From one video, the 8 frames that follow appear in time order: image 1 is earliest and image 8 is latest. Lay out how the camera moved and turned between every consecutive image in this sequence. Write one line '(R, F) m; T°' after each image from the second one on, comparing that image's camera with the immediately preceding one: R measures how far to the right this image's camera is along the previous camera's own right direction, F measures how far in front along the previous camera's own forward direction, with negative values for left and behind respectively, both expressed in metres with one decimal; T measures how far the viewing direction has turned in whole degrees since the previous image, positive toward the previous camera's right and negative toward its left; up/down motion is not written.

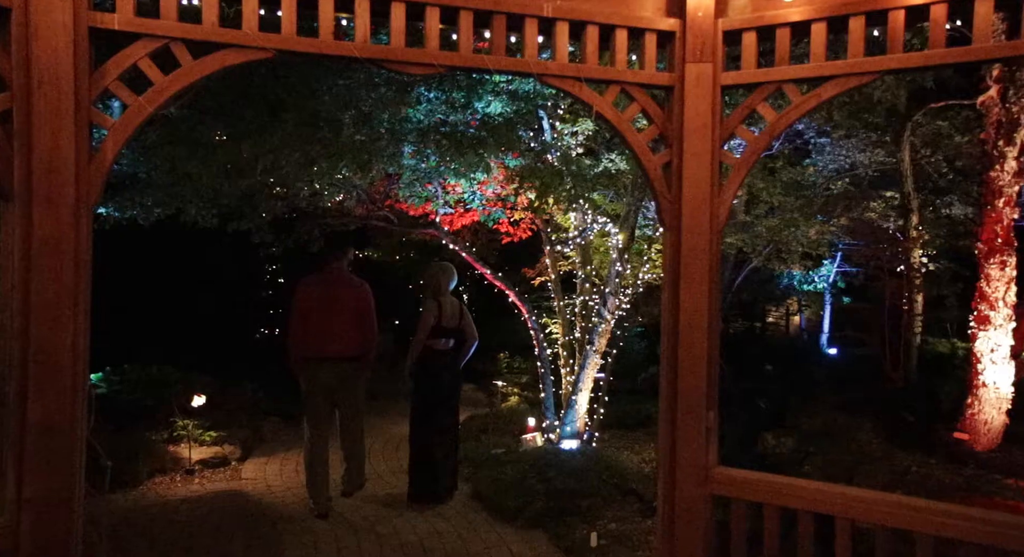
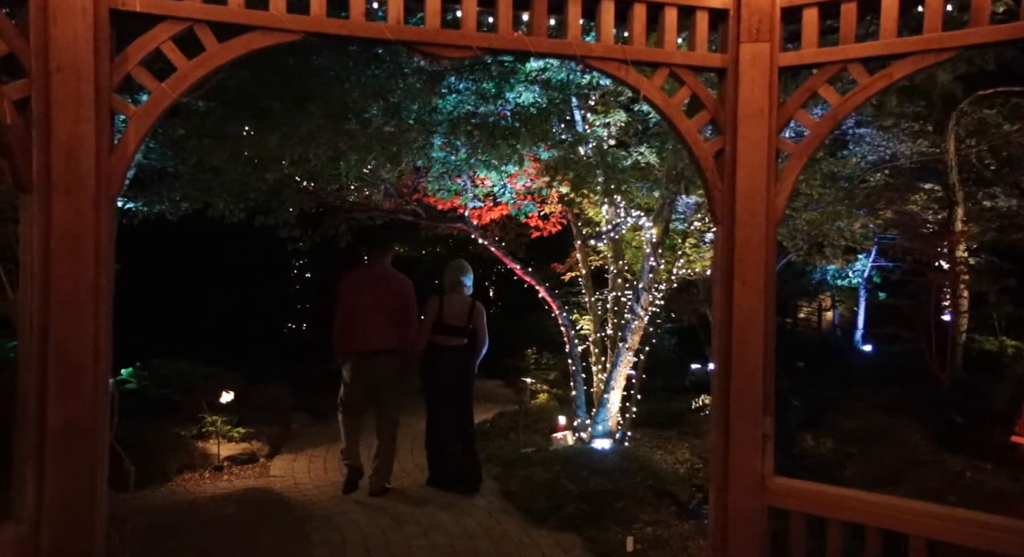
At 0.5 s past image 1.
(-0.1, +0.2) m; -2°
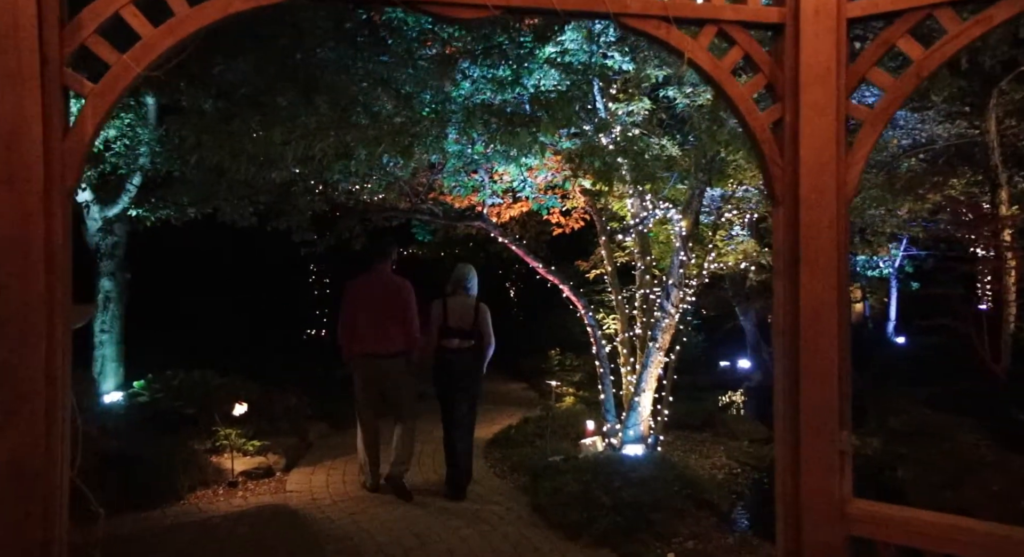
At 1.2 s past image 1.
(0.0, +0.4) m; -2°
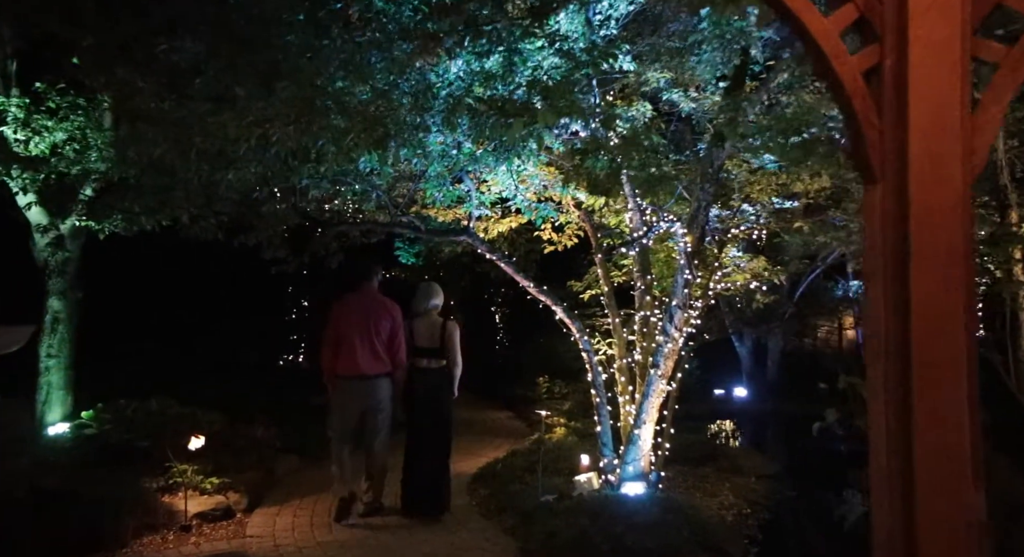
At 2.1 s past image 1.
(0.0, +0.7) m; +1°
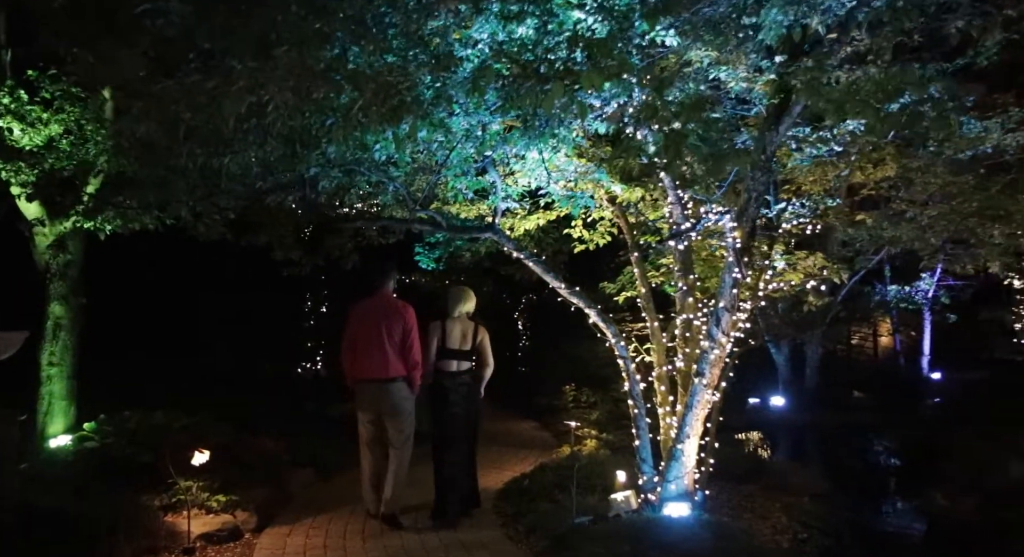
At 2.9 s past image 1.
(-0.1, +0.6) m; -2°
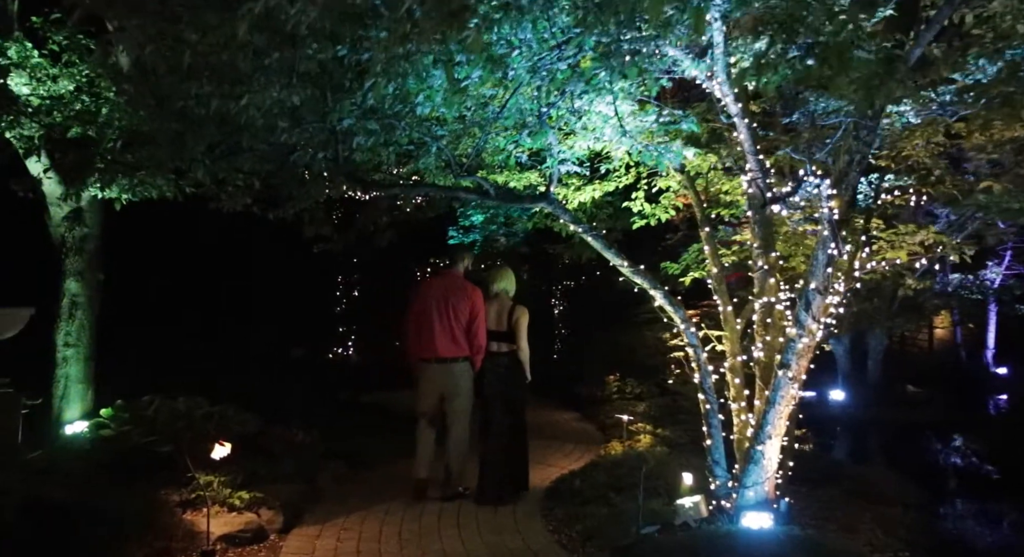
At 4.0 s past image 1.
(-0.2, +0.7) m; -2°
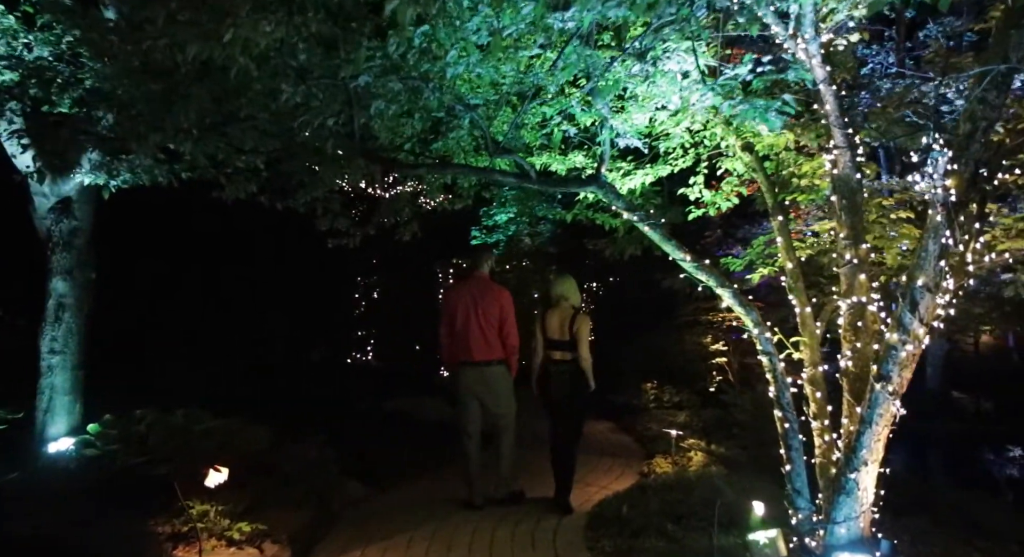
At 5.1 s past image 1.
(-0.2, +0.8) m; -1°
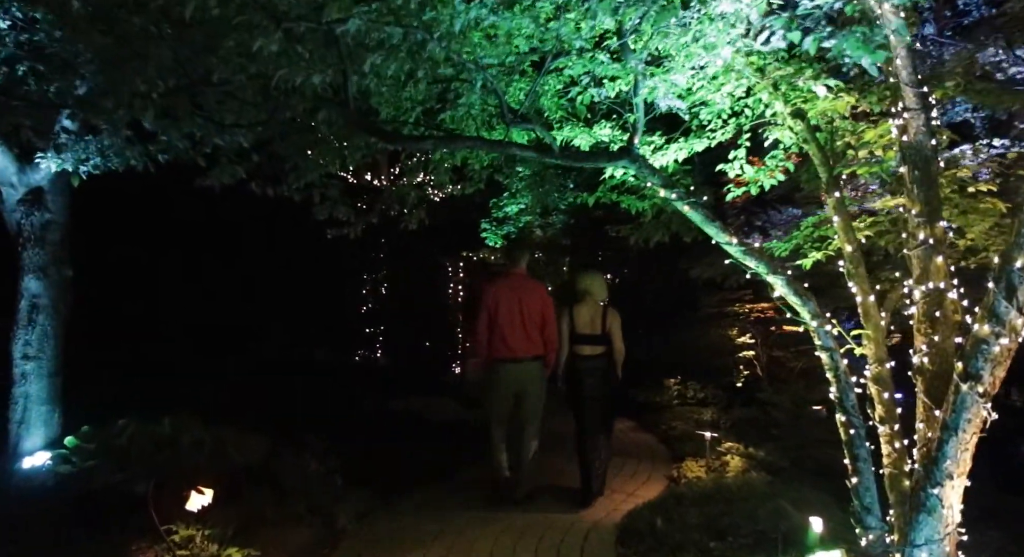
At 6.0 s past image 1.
(-0.1, +0.6) m; -1°
